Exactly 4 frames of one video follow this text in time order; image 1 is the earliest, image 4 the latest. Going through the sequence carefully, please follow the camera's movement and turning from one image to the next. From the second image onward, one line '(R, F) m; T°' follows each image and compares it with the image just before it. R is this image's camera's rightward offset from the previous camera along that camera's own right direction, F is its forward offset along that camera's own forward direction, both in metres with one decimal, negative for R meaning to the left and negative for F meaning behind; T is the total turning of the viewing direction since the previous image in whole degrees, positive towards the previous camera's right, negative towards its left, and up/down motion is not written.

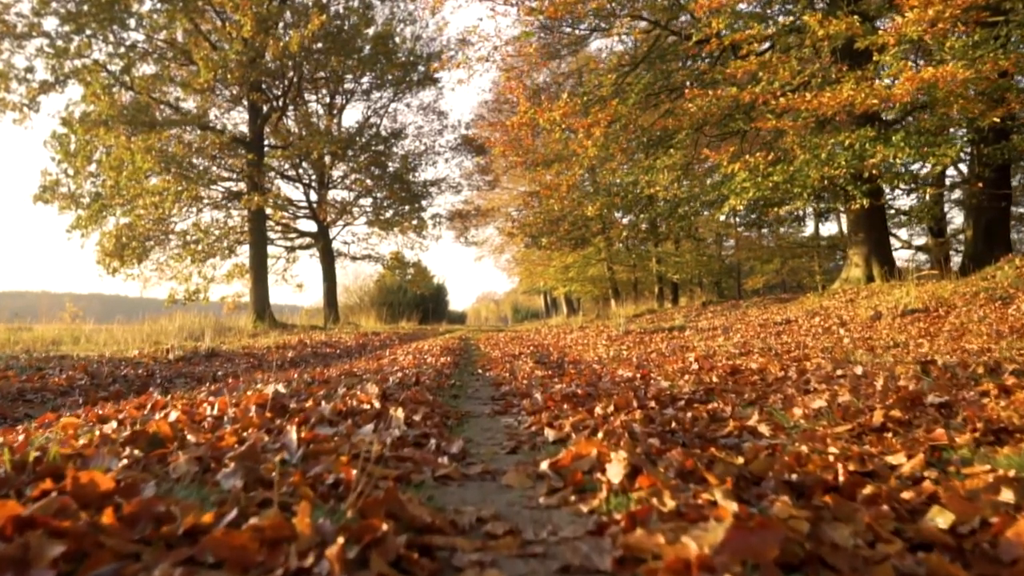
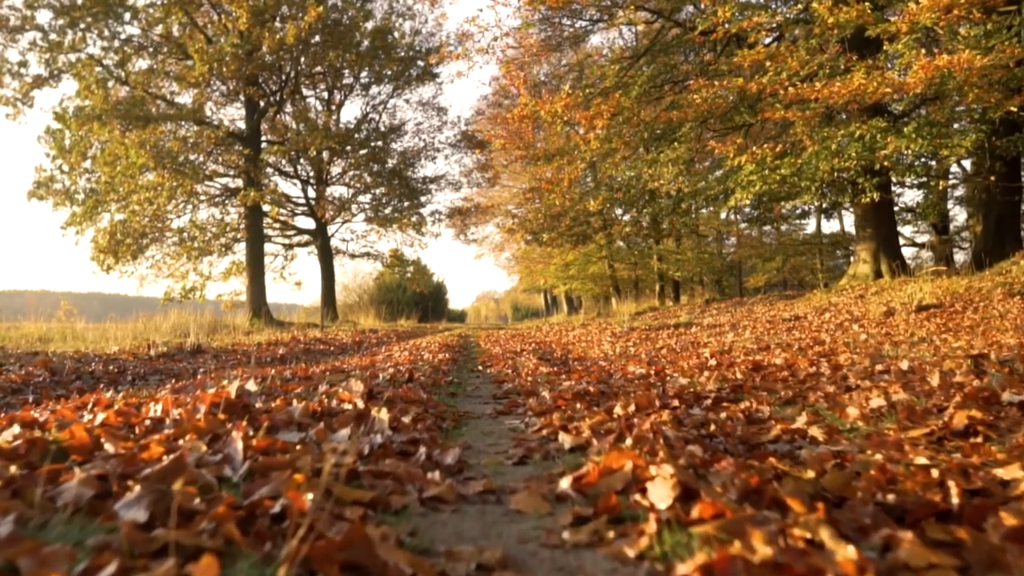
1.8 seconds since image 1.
(0.0, +0.5) m; 0°
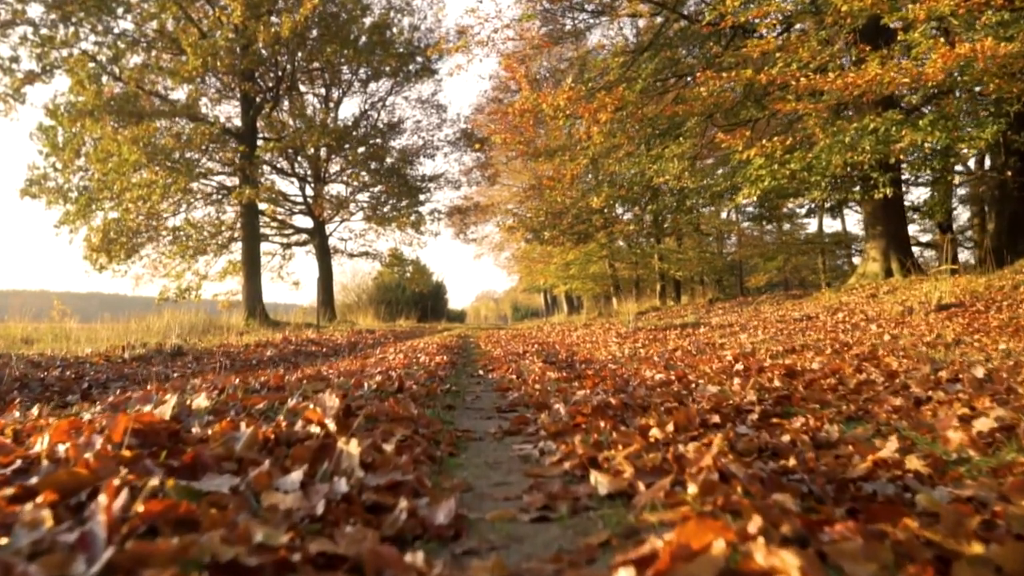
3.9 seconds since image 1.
(0.0, +0.7) m; 0°
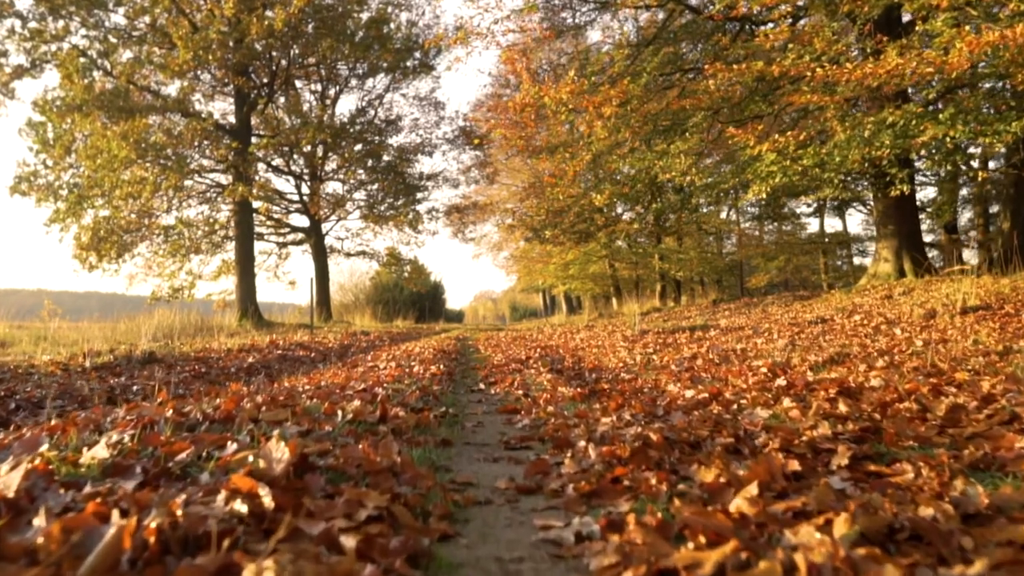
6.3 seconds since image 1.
(-0.1, +0.8) m; 0°
